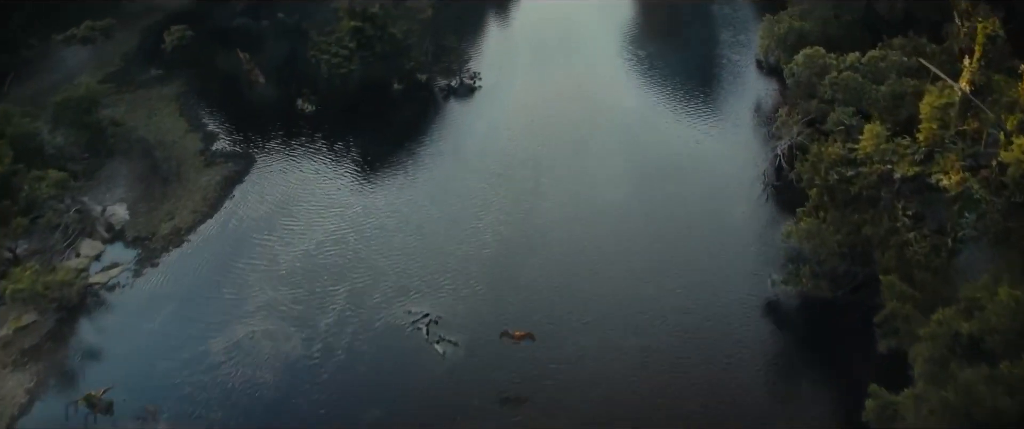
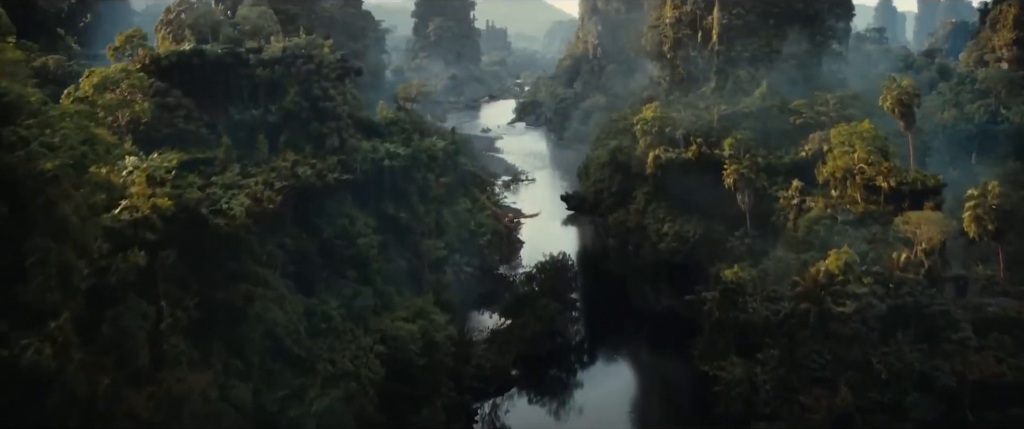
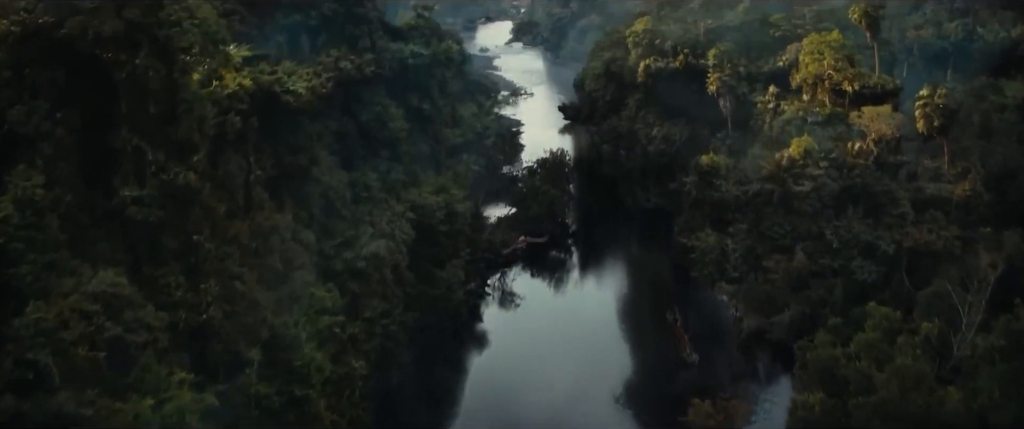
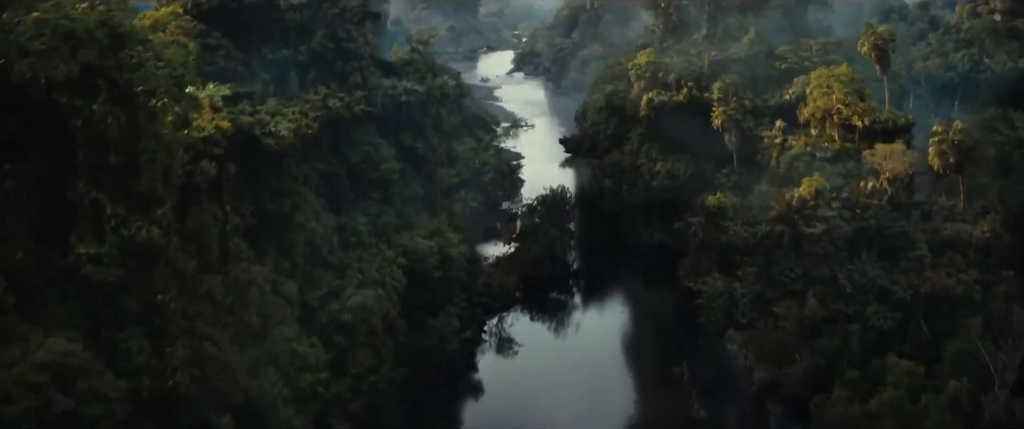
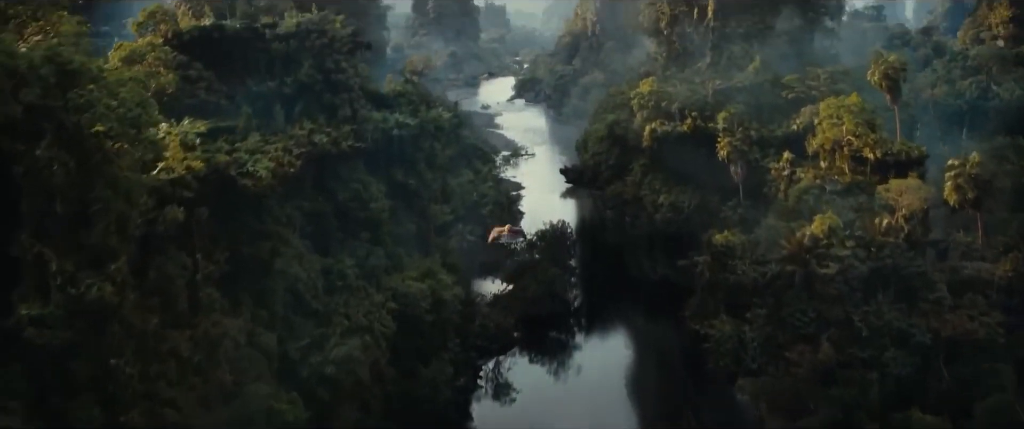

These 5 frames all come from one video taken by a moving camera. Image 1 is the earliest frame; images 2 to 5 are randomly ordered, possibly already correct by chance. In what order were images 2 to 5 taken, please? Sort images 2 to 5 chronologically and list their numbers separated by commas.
3, 4, 5, 2
